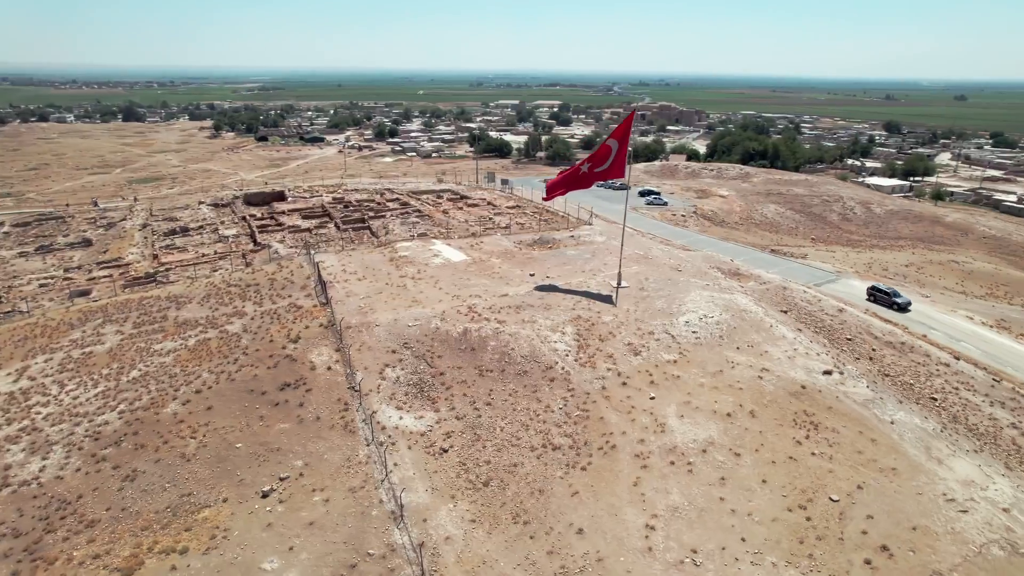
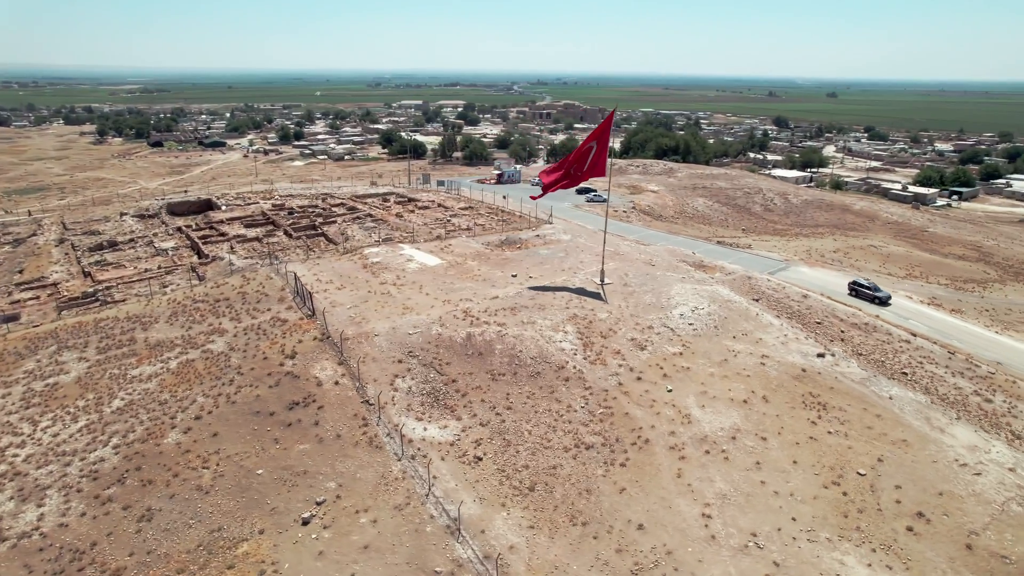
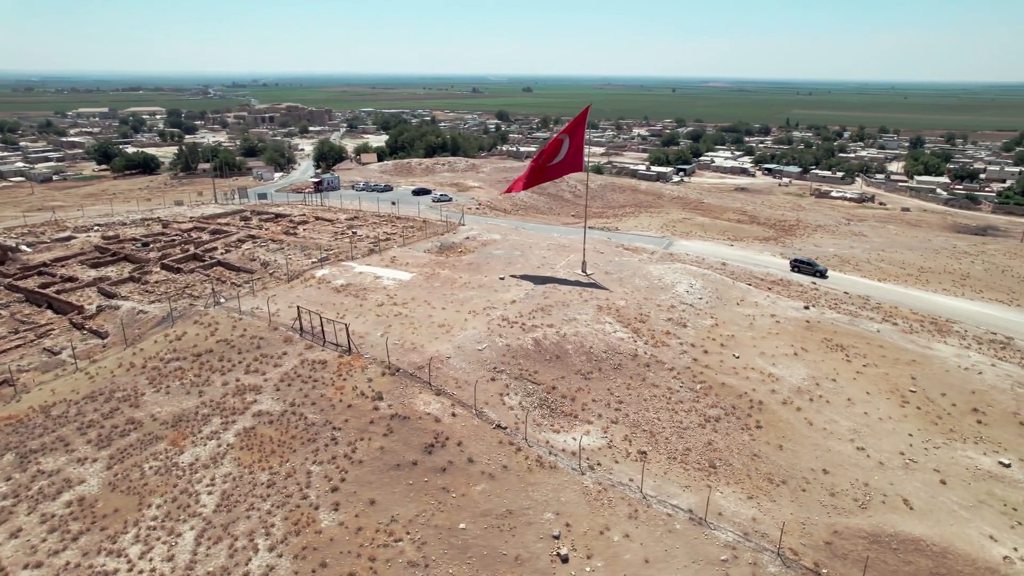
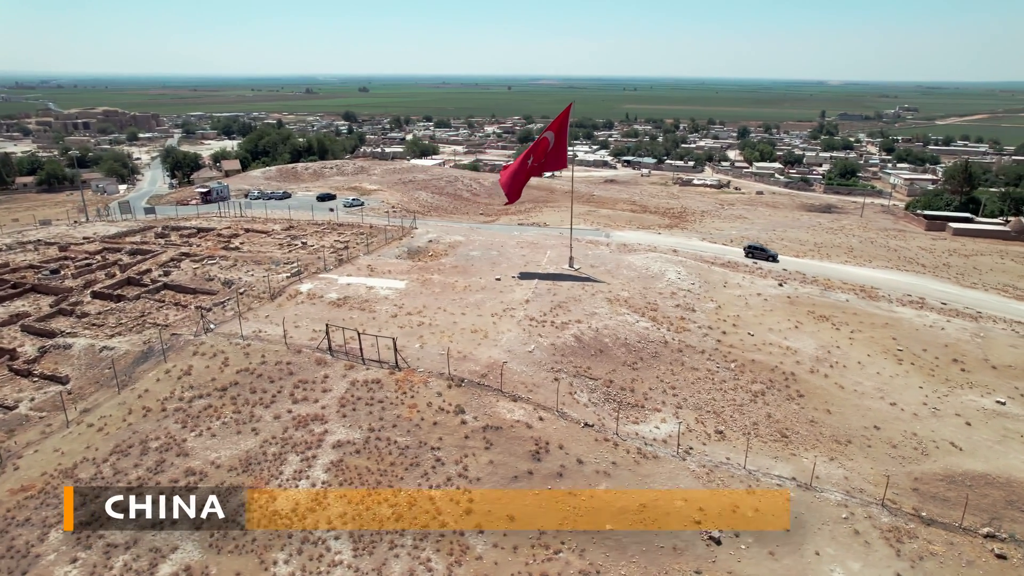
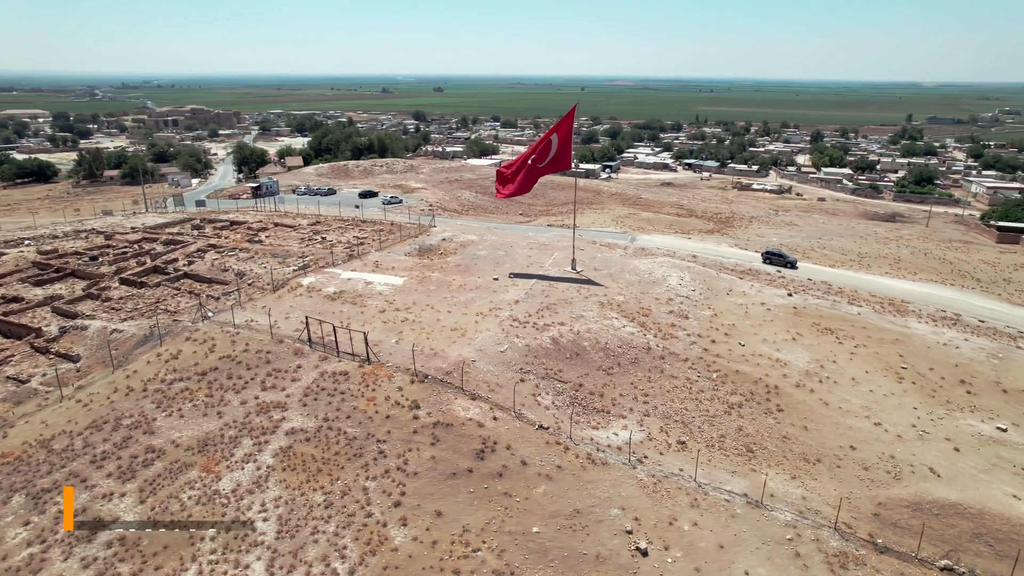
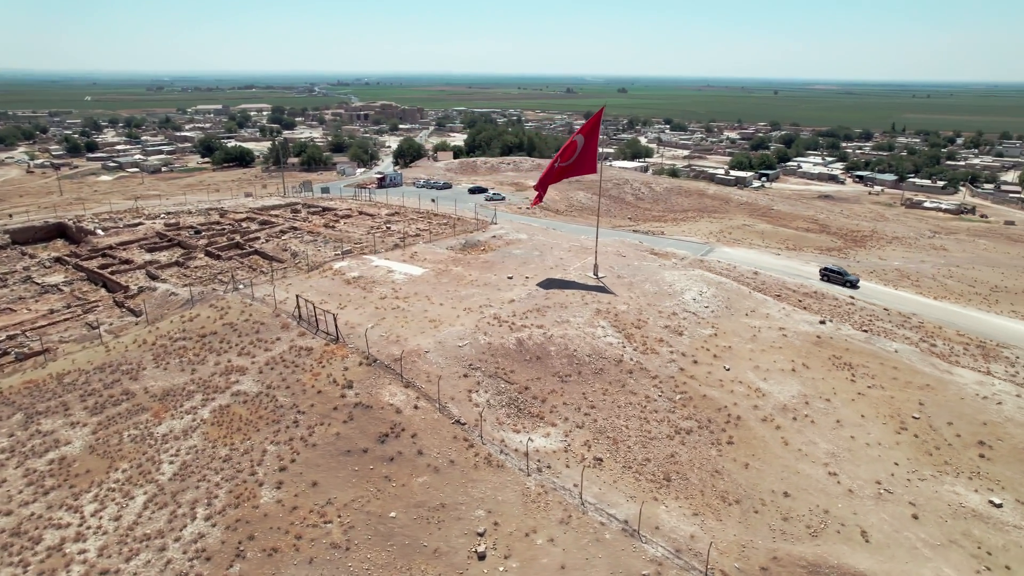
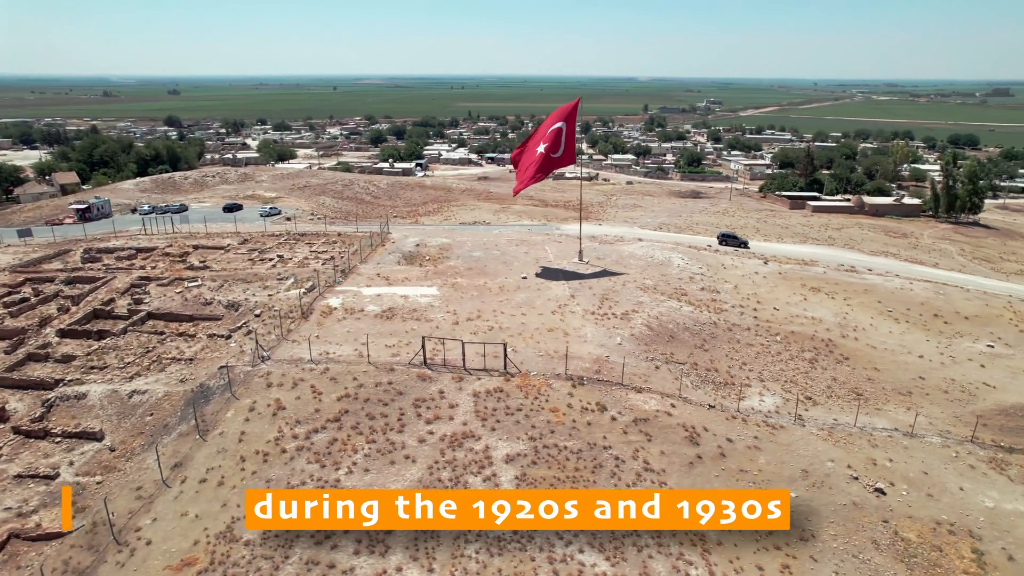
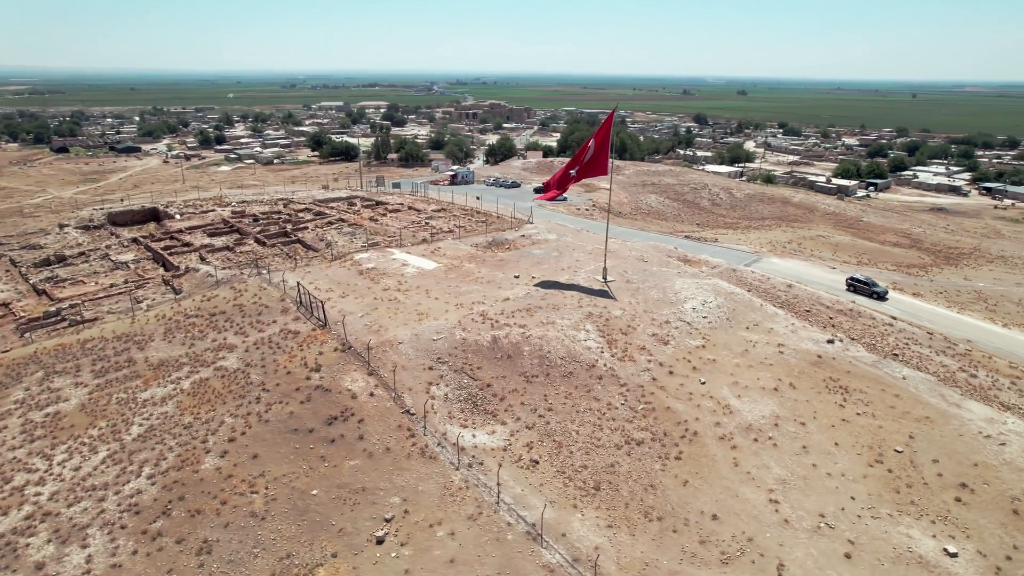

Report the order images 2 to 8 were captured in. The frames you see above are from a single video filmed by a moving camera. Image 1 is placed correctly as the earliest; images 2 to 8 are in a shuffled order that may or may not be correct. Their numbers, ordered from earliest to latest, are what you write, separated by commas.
2, 8, 6, 3, 5, 4, 7
